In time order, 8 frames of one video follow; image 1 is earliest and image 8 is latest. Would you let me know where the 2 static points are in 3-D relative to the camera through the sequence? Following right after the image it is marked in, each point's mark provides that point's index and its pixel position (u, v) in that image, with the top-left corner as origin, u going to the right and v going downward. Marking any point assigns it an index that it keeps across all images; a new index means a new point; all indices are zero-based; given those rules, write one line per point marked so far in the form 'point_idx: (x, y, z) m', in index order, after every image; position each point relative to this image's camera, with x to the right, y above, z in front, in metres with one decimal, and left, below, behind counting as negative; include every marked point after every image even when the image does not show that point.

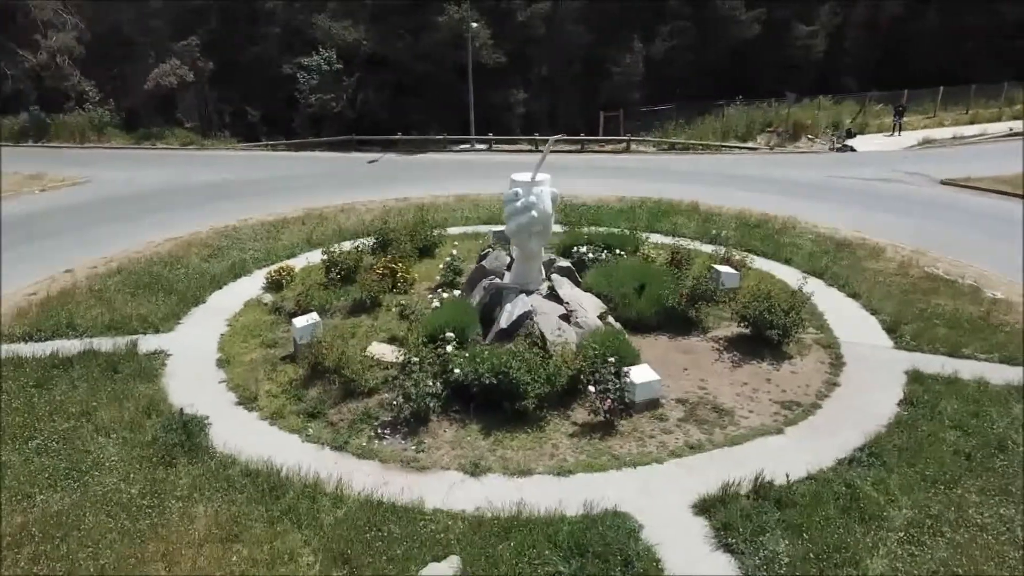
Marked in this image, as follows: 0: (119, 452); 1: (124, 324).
0: (-3.3, -1.4, +6.9) m
1: (-4.6, -0.4, +9.6) m
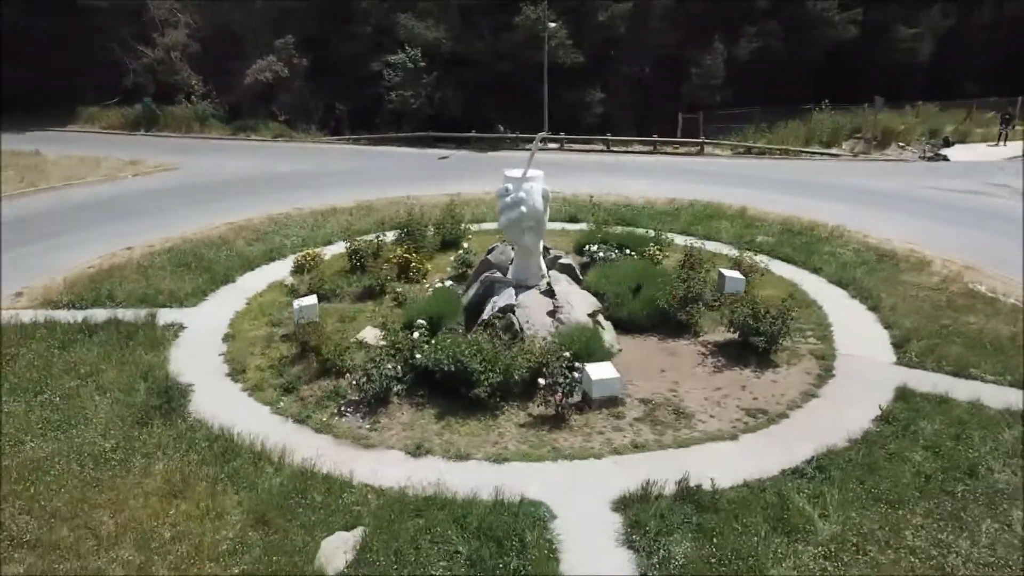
0: (-3.7, -1.1, +7.5) m
1: (-4.5, -0.1, +10.4) m
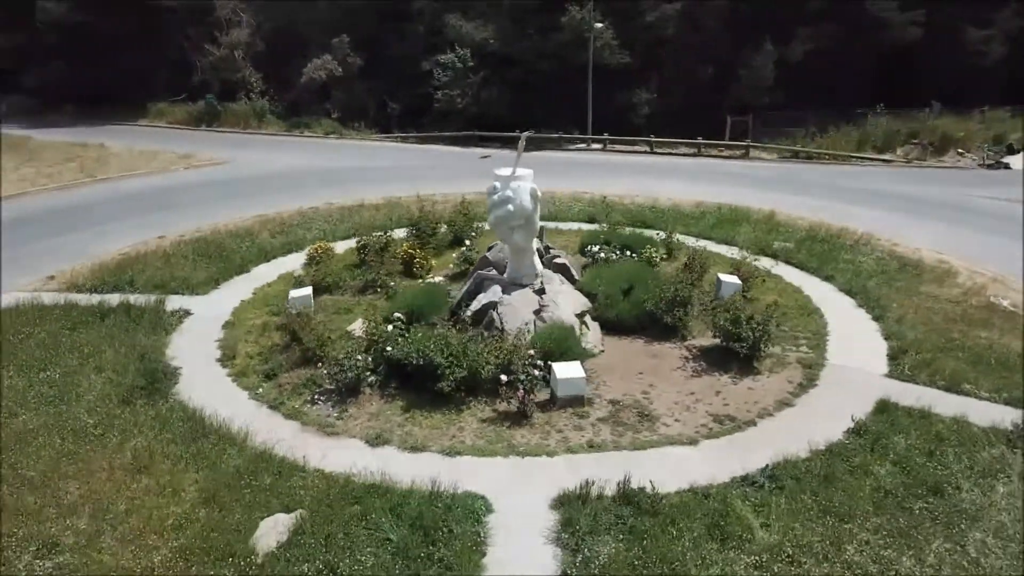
0: (-4.0, -1.0, +8.0) m
1: (-4.6, 0.0, +10.9) m
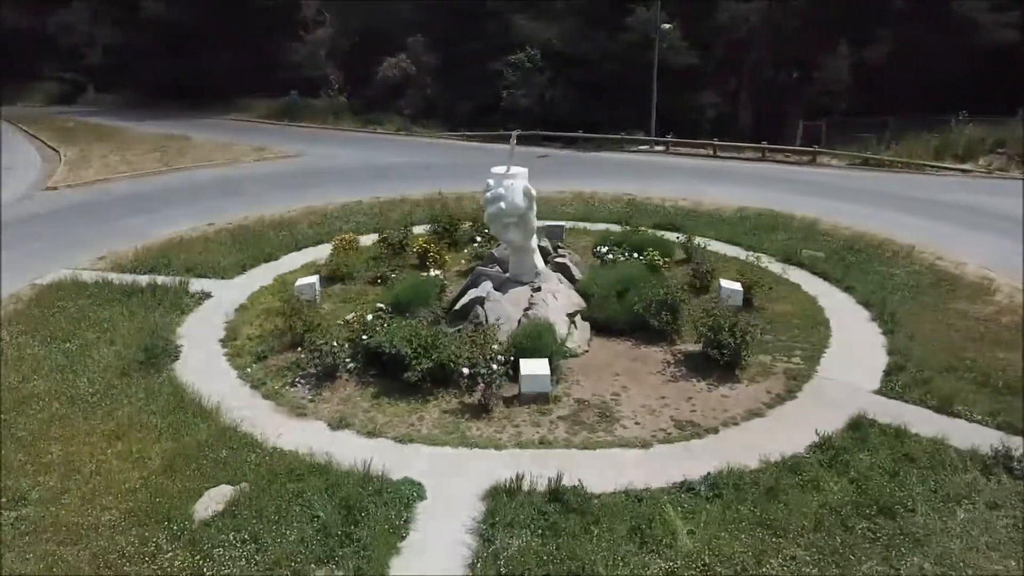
0: (-4.3, -0.8, +8.6) m
1: (-4.4, +0.3, +11.5) m
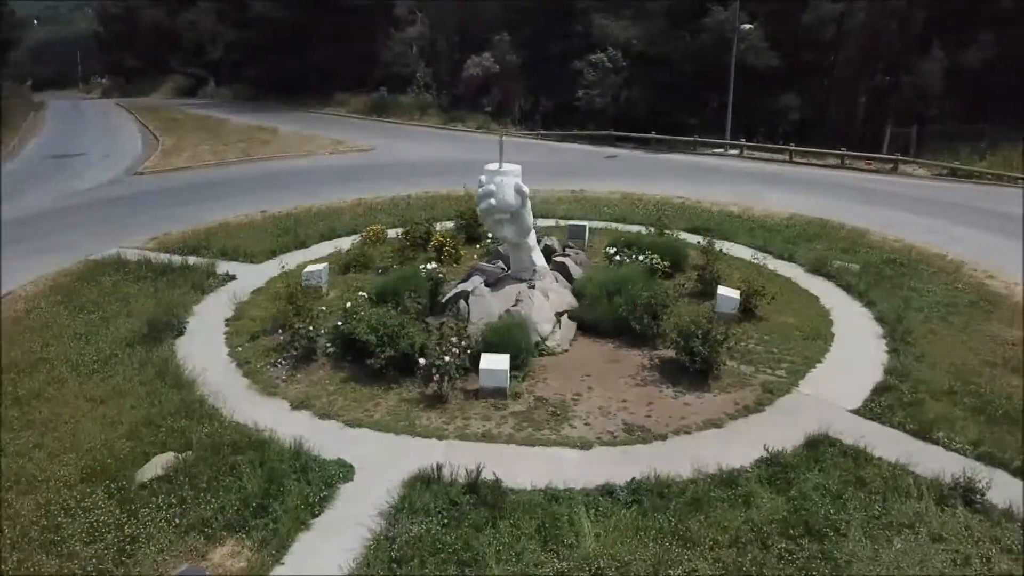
0: (-4.5, -0.5, +9.3) m
1: (-4.2, +0.5, +12.2) m
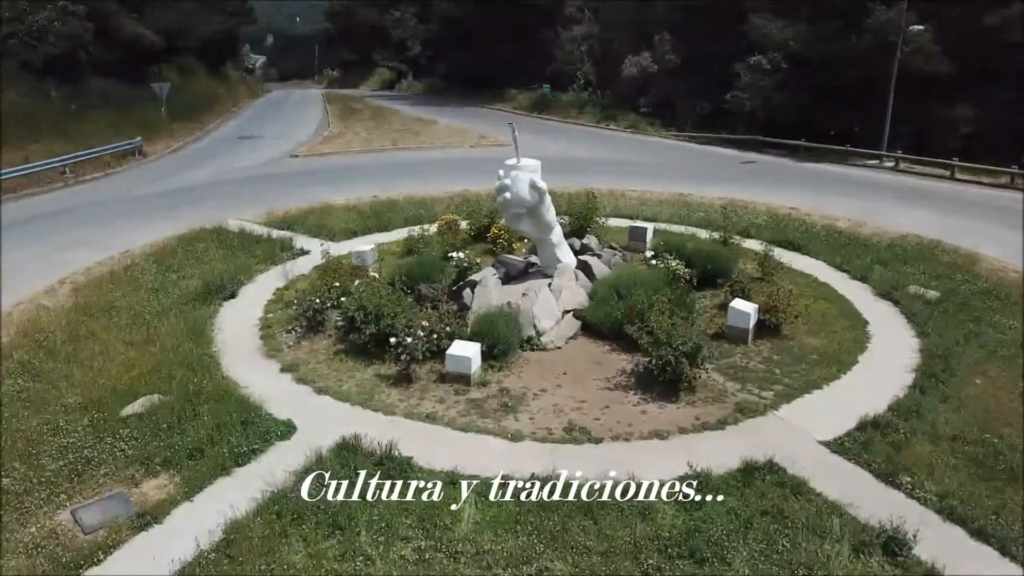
0: (-4.3, 0.0, +10.5) m
1: (-3.1, +0.9, +13.3) m
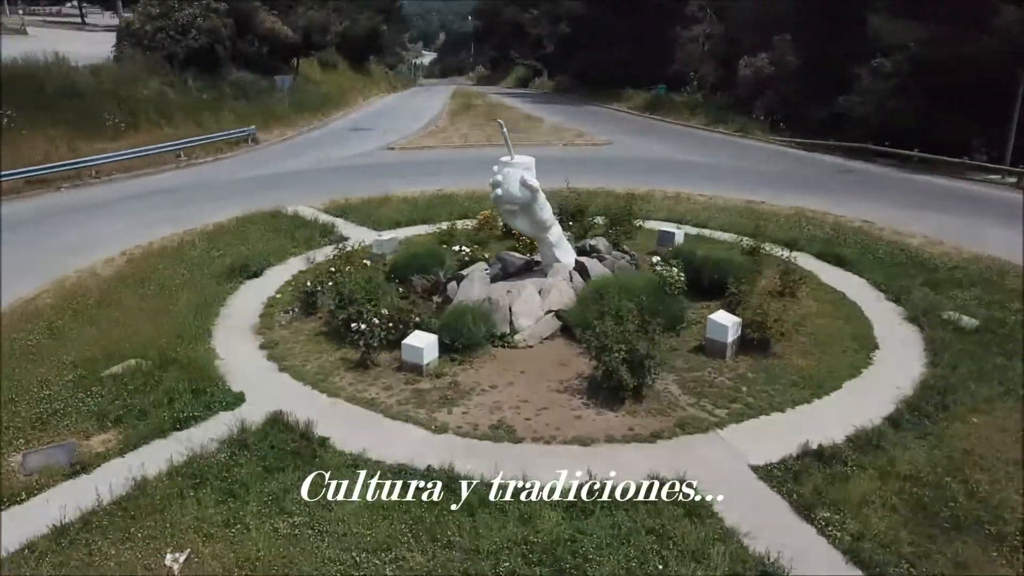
0: (-4.1, +0.3, +11.3) m
1: (-2.5, +1.2, +13.8) m
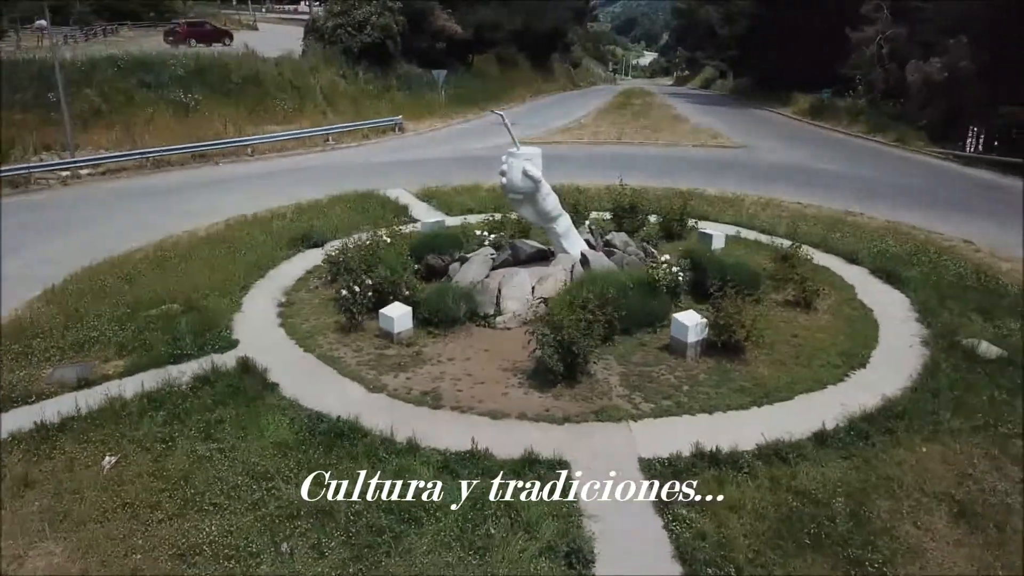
0: (-3.5, +0.8, +12.7) m
1: (-1.2, +1.5, +14.7) m
